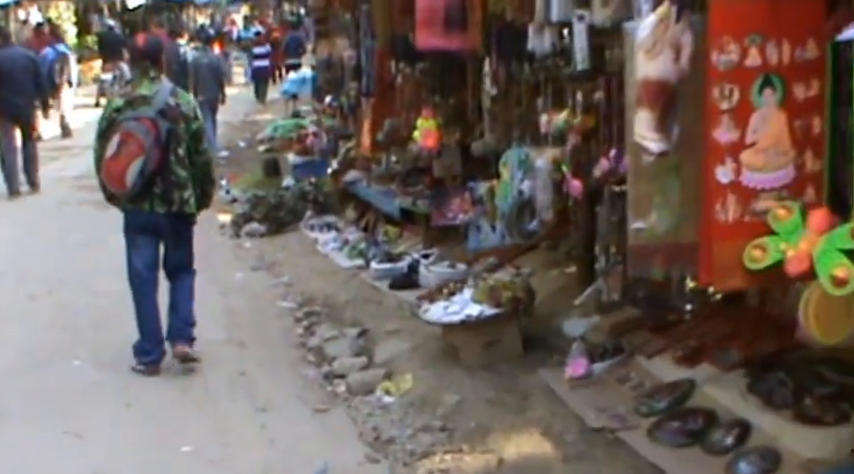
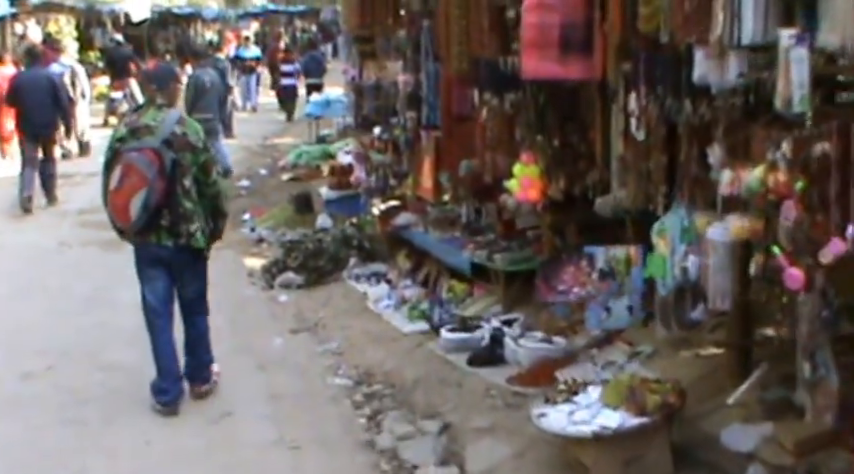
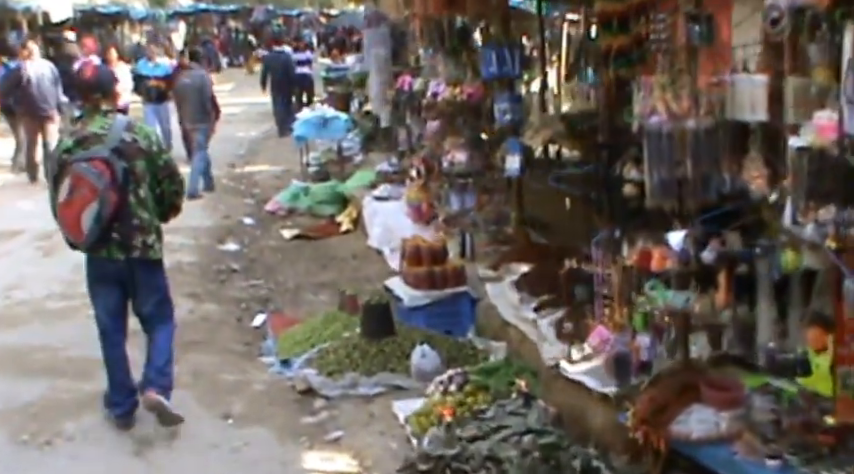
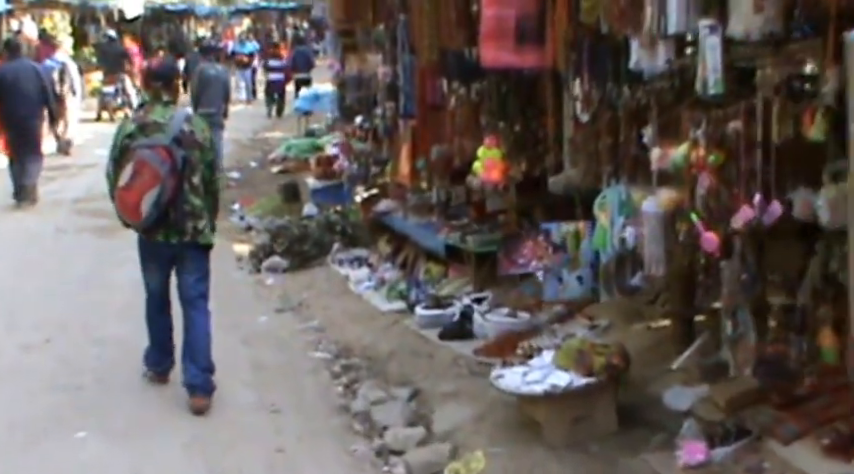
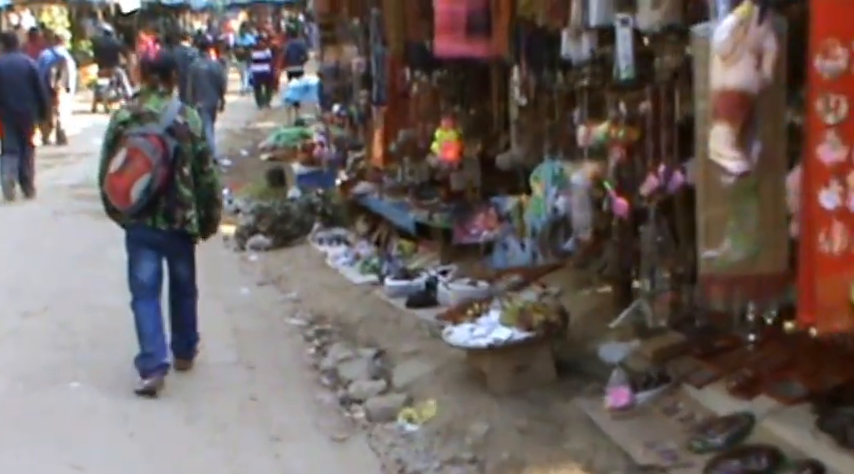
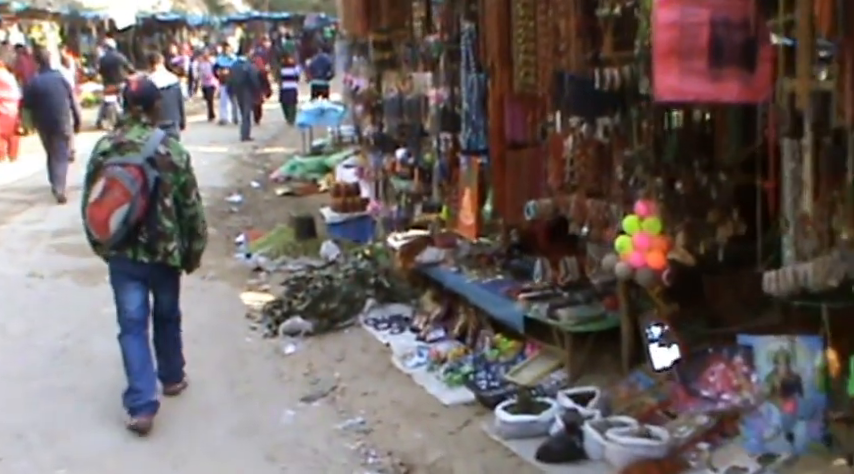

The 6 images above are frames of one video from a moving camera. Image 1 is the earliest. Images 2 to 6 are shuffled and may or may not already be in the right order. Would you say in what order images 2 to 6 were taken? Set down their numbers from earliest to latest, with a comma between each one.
5, 4, 2, 6, 3
